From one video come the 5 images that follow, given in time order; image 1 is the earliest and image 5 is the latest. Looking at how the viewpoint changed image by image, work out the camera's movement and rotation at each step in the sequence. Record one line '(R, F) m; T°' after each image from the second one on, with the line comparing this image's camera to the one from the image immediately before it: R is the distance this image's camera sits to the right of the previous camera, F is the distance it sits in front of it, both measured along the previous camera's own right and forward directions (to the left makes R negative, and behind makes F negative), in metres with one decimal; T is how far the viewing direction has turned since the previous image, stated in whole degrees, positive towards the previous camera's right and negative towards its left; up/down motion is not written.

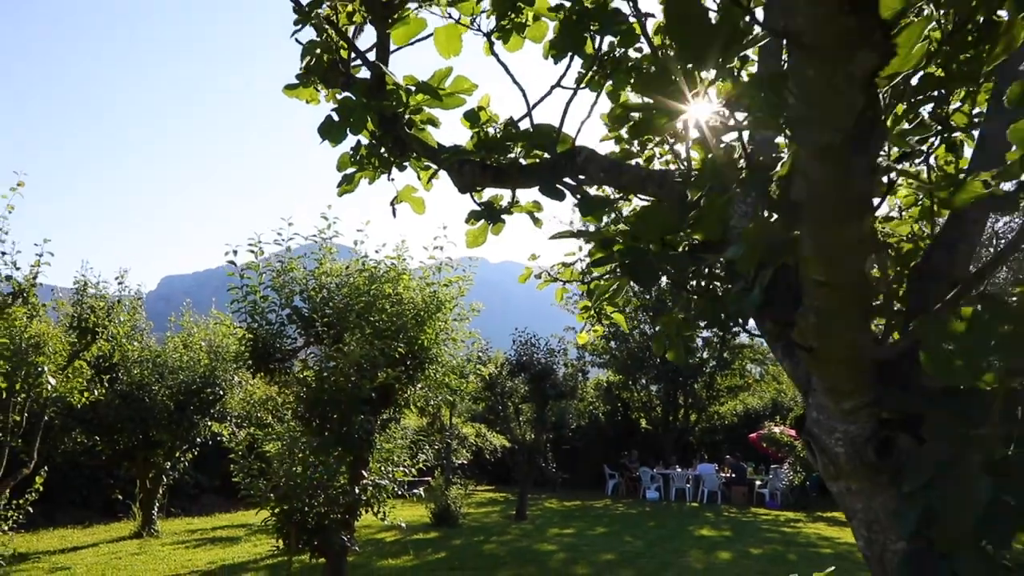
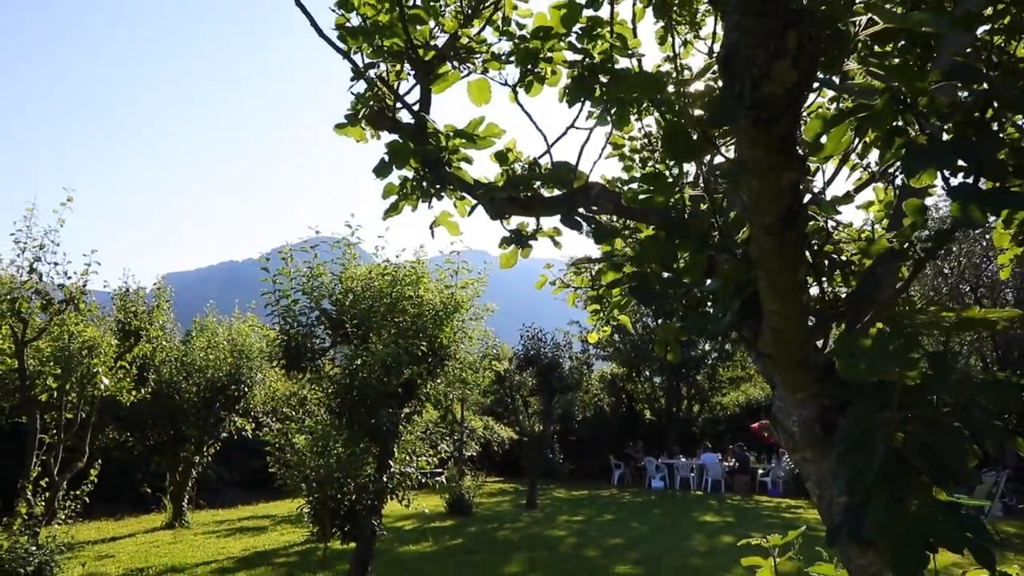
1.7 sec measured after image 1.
(-0.1, -0.5) m; 0°
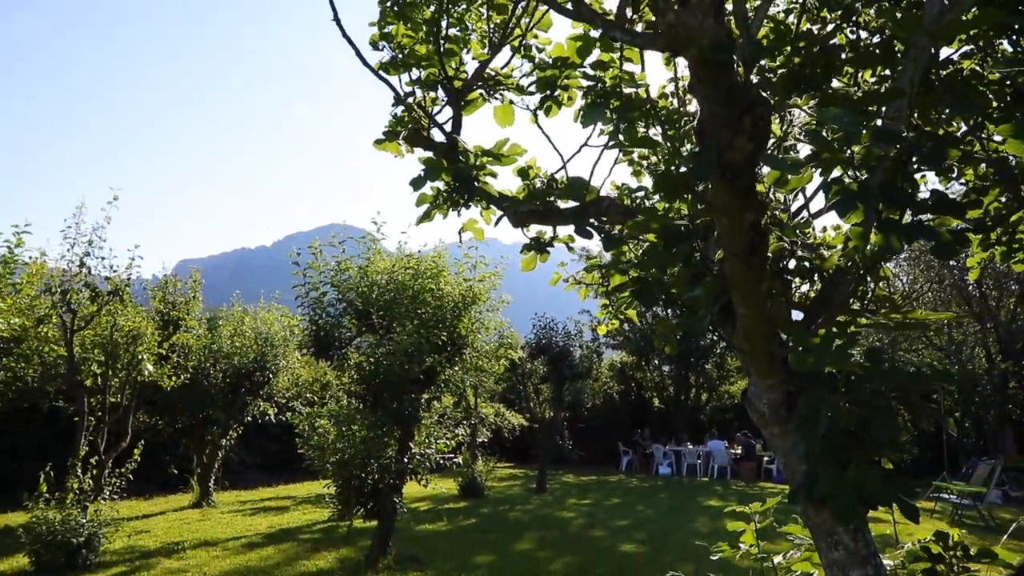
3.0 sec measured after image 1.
(0.0, -0.5) m; -1°
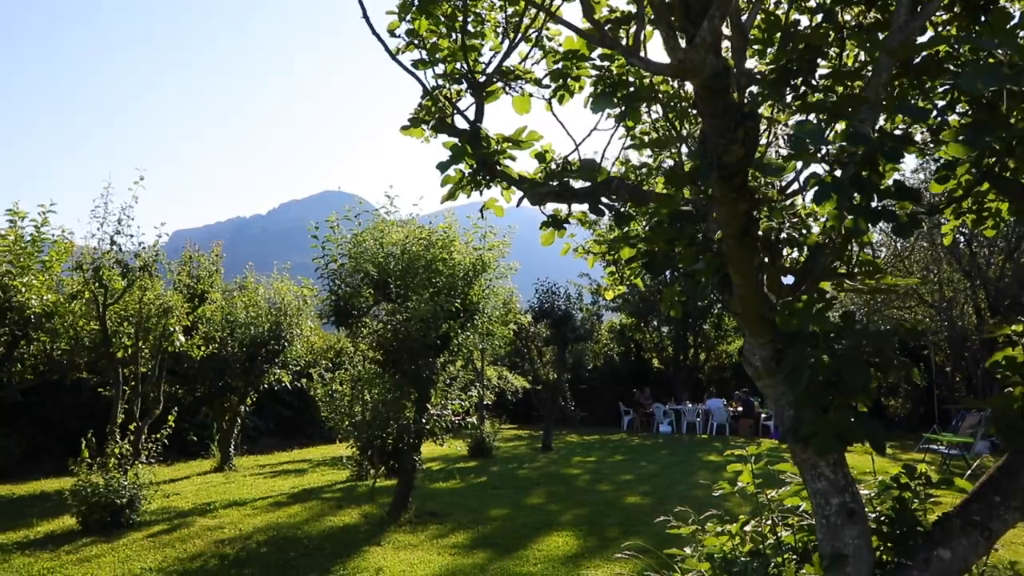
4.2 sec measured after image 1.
(-0.1, -0.4) m; 0°
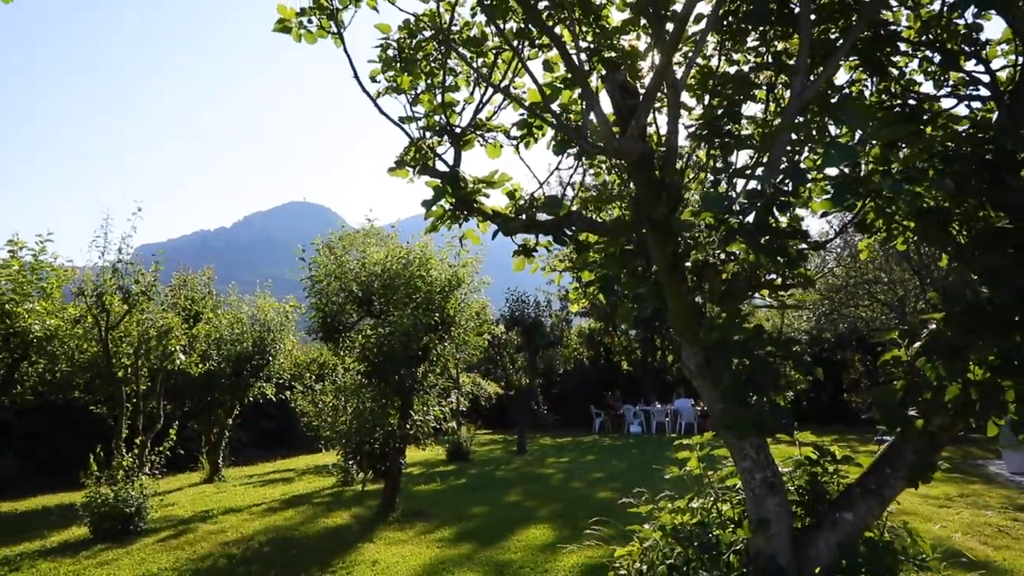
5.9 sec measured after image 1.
(0.0, -0.7) m; +2°
